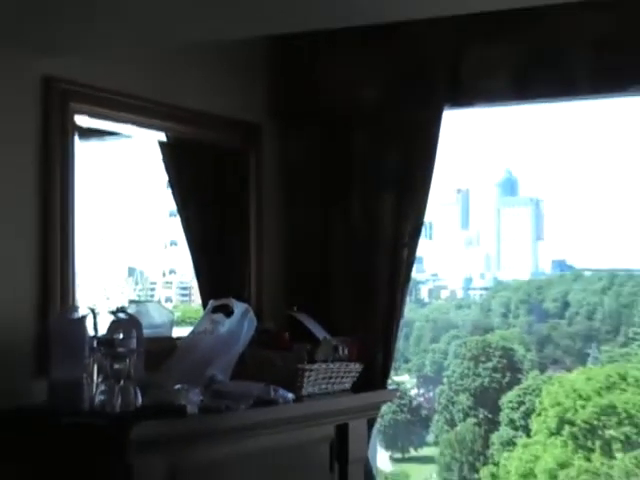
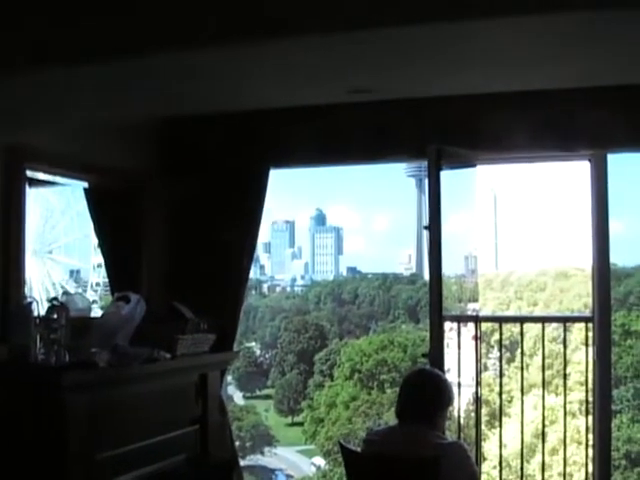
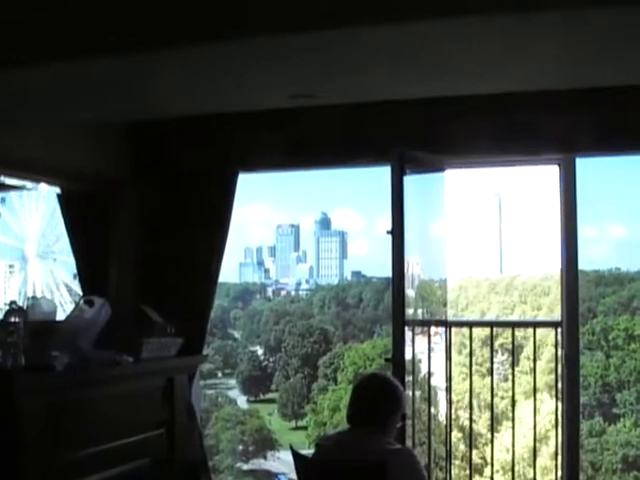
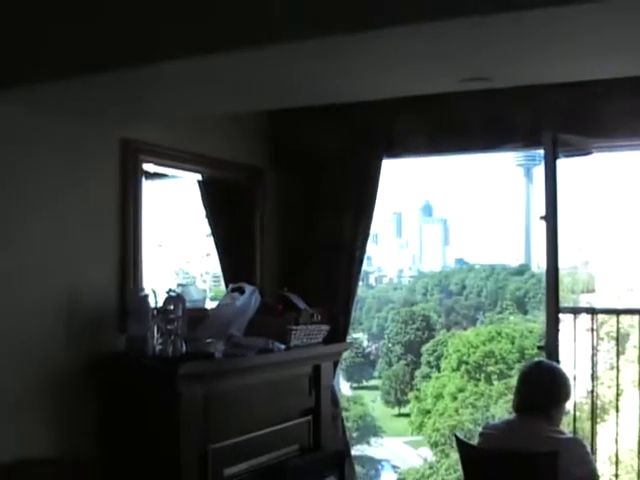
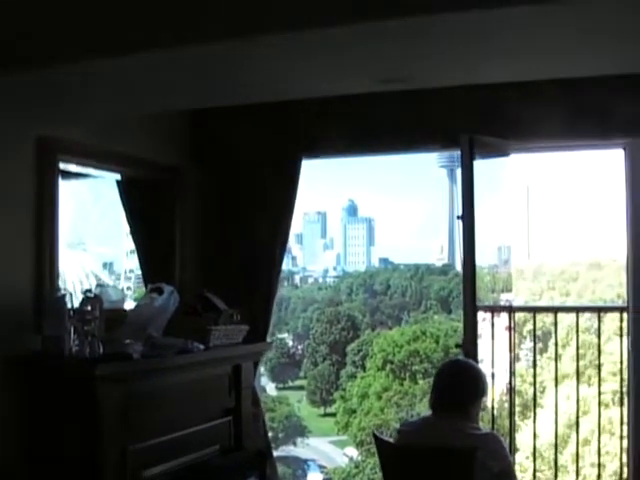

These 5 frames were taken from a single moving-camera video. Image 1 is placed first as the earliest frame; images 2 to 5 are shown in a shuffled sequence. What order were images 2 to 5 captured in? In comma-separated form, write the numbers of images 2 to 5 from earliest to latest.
4, 5, 2, 3
